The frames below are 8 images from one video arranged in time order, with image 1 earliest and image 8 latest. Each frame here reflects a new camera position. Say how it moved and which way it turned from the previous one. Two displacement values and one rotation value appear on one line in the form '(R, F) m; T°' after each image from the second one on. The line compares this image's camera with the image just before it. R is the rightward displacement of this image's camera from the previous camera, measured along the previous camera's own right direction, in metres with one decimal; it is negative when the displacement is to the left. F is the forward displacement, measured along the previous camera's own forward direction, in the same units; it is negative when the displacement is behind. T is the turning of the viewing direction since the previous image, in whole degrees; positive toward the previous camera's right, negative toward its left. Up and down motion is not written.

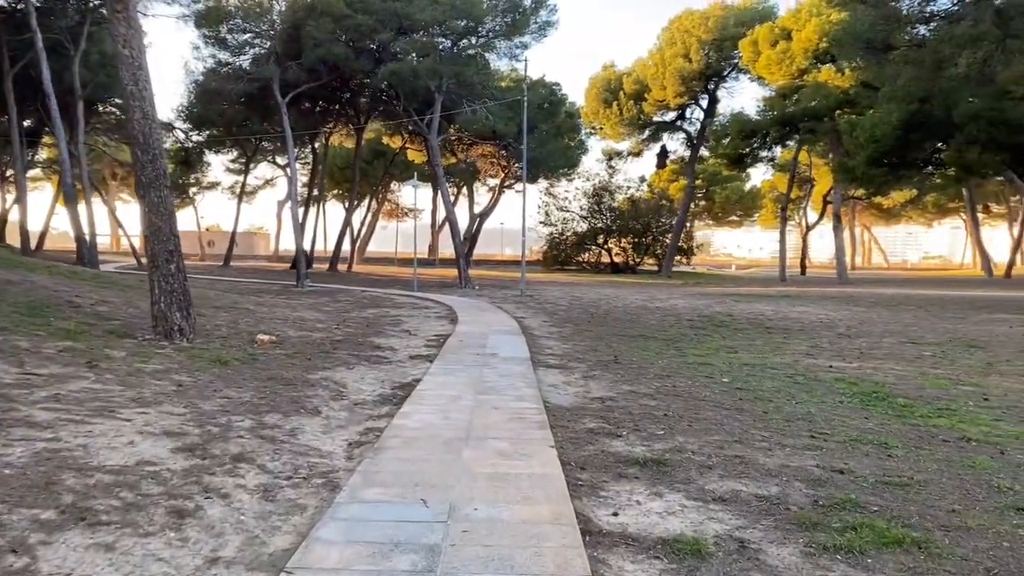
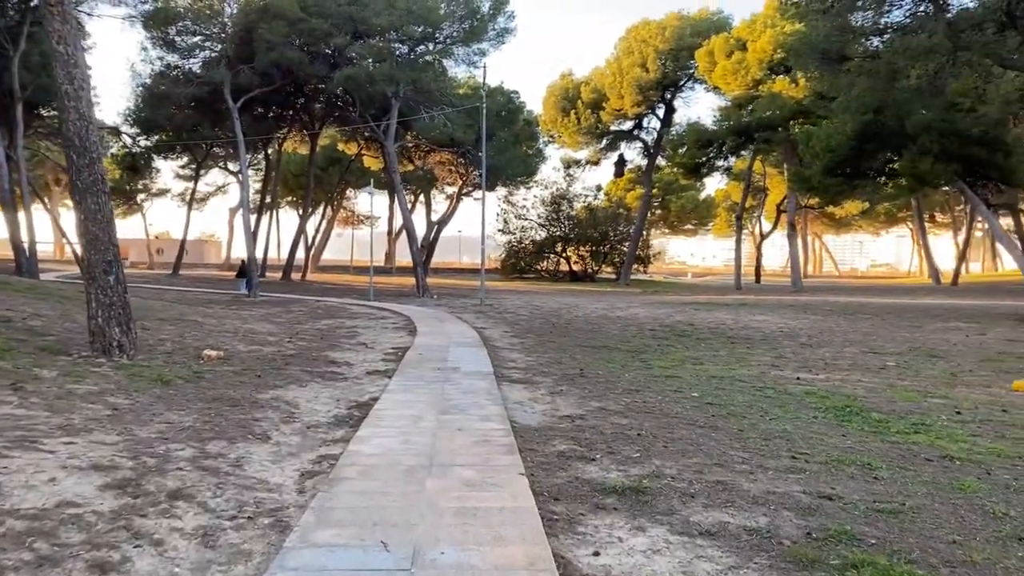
(-0.1, +0.3) m; +3°
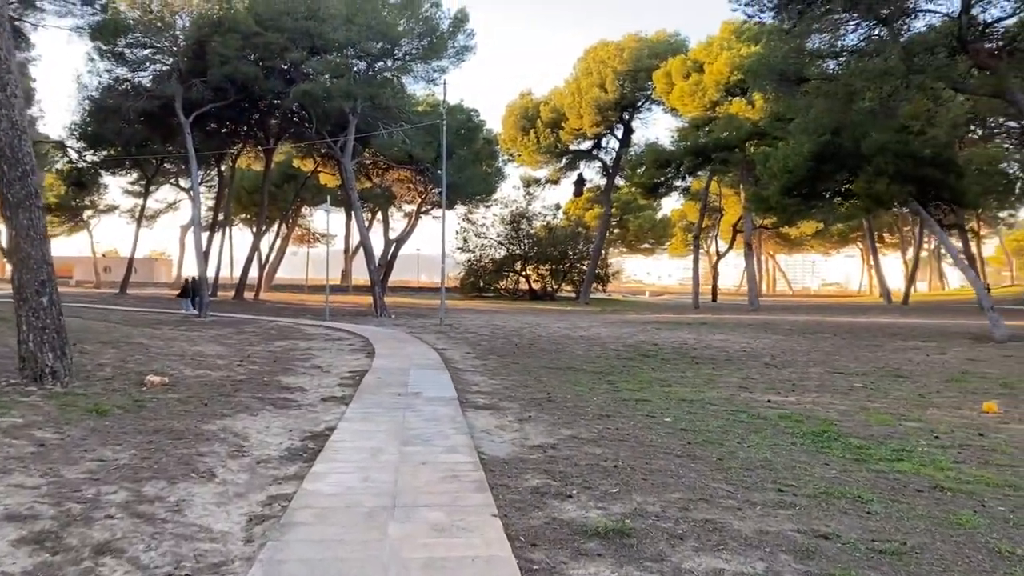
(-0.1, +0.3) m; +3°
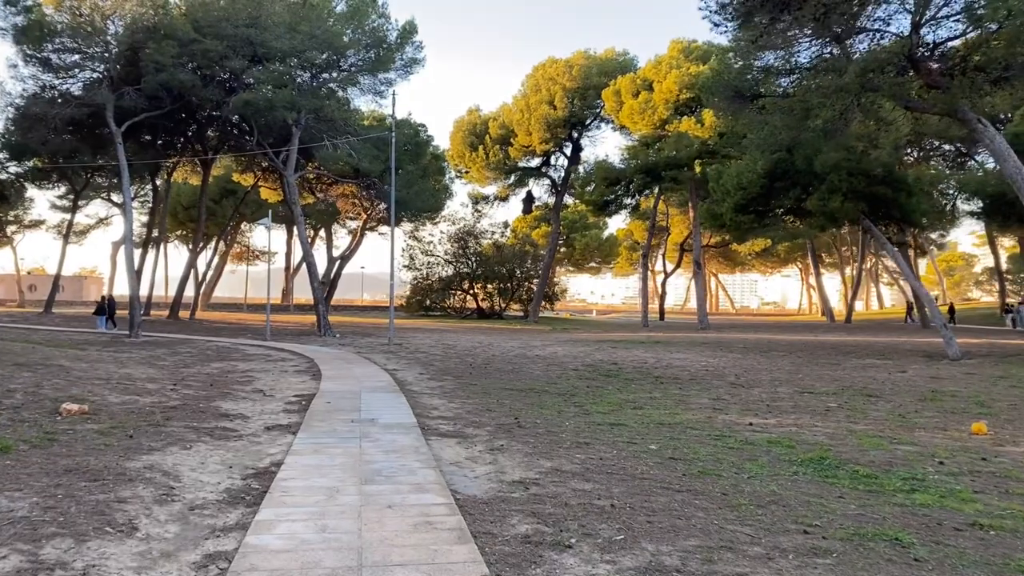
(-0.2, +0.7) m; +4°
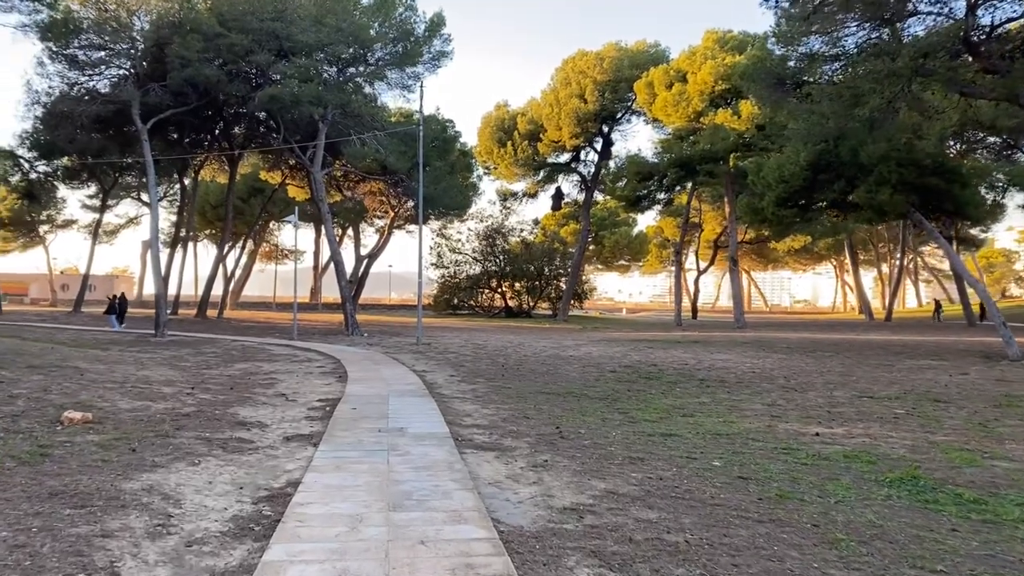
(-0.1, +0.7) m; -2°
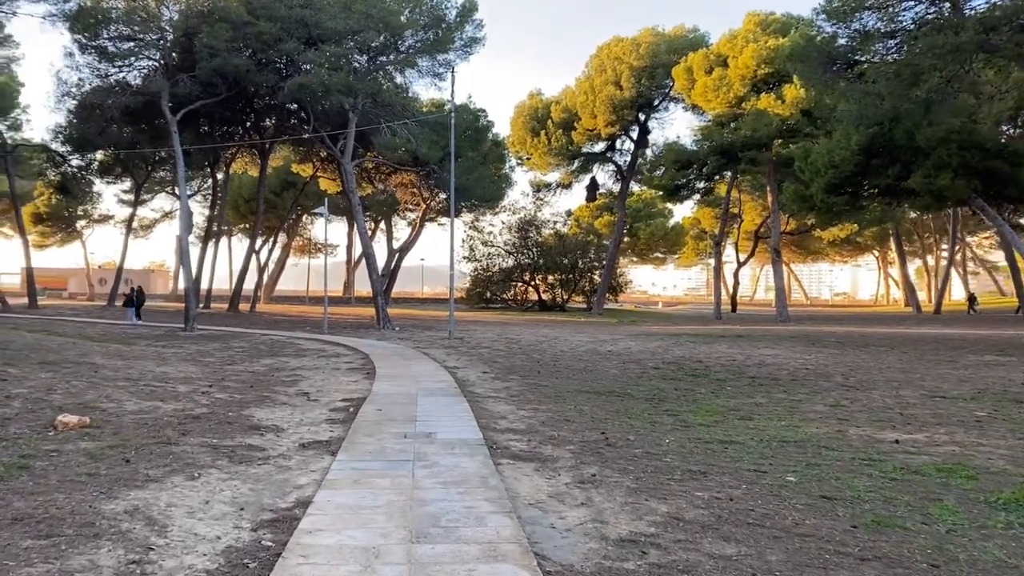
(-0.1, +0.7) m; -2°
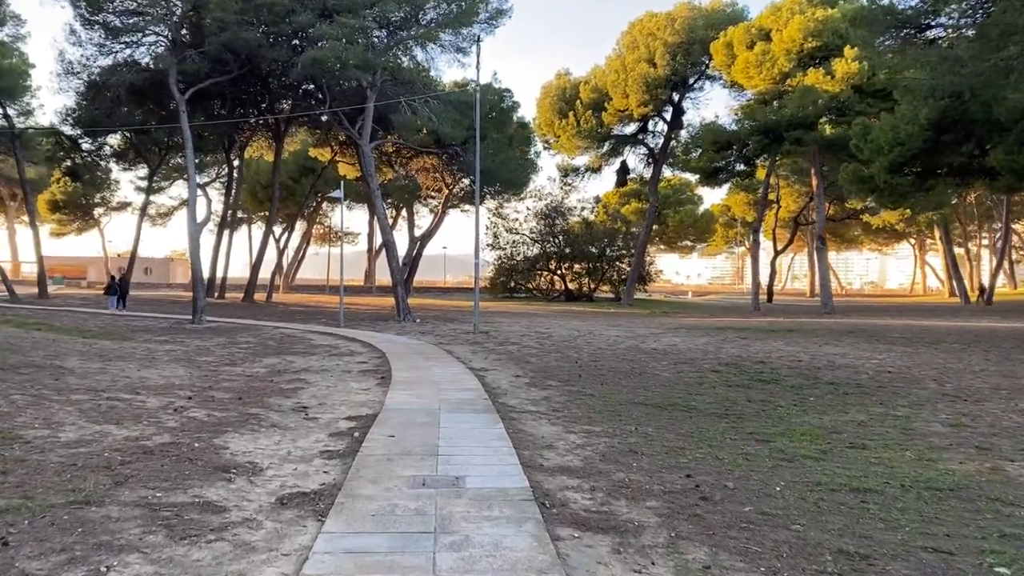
(-0.2, +1.6) m; -2°
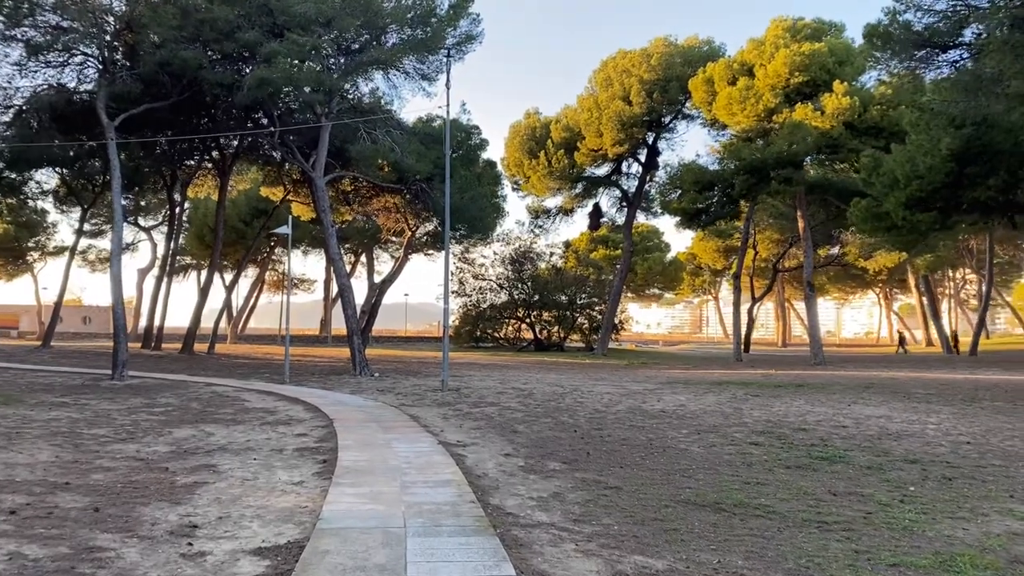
(-0.3, +2.4) m; +3°
